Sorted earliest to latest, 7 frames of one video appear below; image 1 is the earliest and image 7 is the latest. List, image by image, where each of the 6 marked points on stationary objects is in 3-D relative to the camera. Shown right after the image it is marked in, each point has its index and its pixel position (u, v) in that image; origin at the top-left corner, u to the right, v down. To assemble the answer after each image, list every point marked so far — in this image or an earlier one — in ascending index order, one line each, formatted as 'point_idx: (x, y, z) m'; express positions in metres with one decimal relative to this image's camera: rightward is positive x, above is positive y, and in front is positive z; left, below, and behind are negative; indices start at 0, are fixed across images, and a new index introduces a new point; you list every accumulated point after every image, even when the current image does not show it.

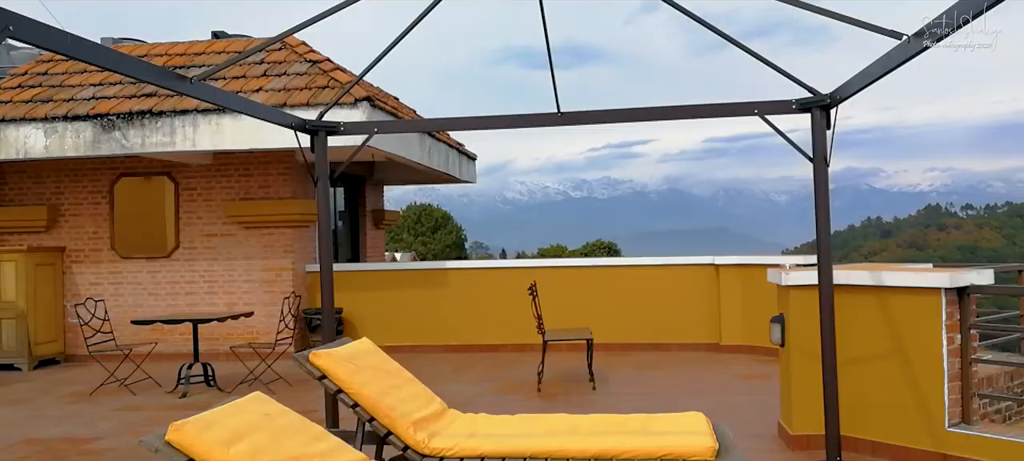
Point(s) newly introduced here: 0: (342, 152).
0: (-2.0, +0.9, +8.7) m
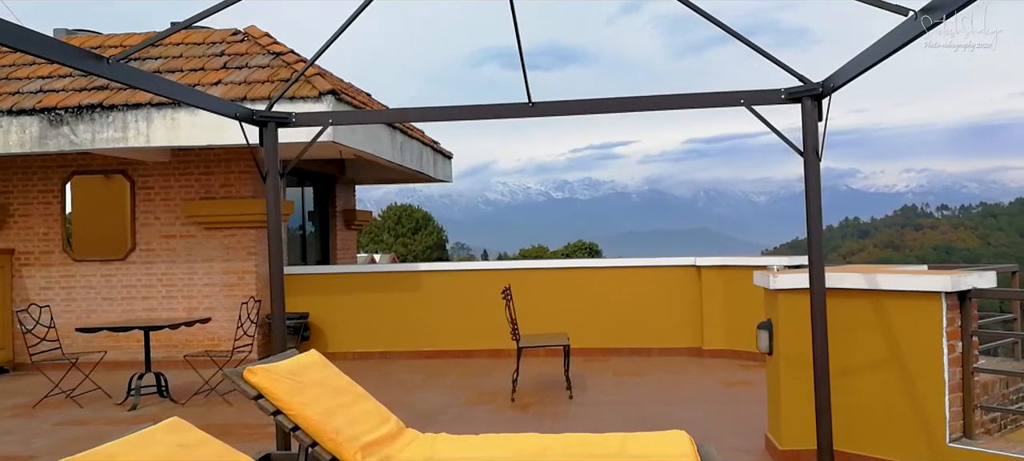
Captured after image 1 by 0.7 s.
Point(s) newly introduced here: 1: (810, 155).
0: (-2.3, +0.9, +8.3) m
1: (+1.7, +0.4, +4.1) m
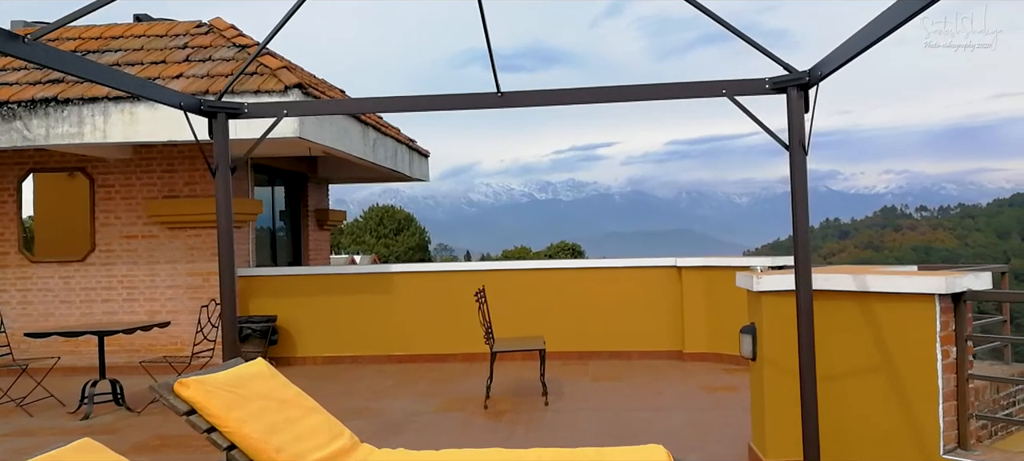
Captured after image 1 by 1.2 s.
0: (-2.6, +0.9, +7.9) m
1: (+1.5, +0.4, +3.9) m
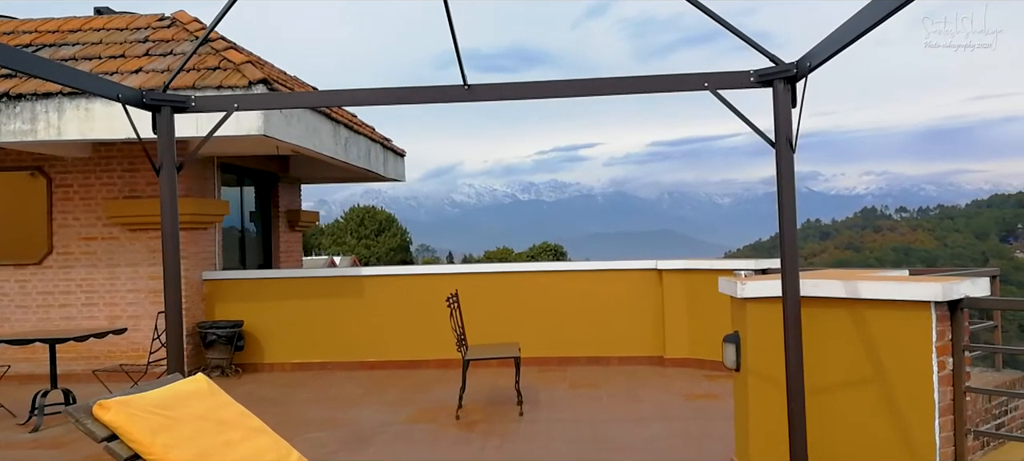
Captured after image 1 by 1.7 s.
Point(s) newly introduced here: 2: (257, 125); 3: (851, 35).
0: (-2.8, +0.9, +7.6) m
1: (+1.3, +0.4, +3.6) m
2: (-2.3, +0.9, +6.5) m
3: (+1.5, +0.8, +3.1) m
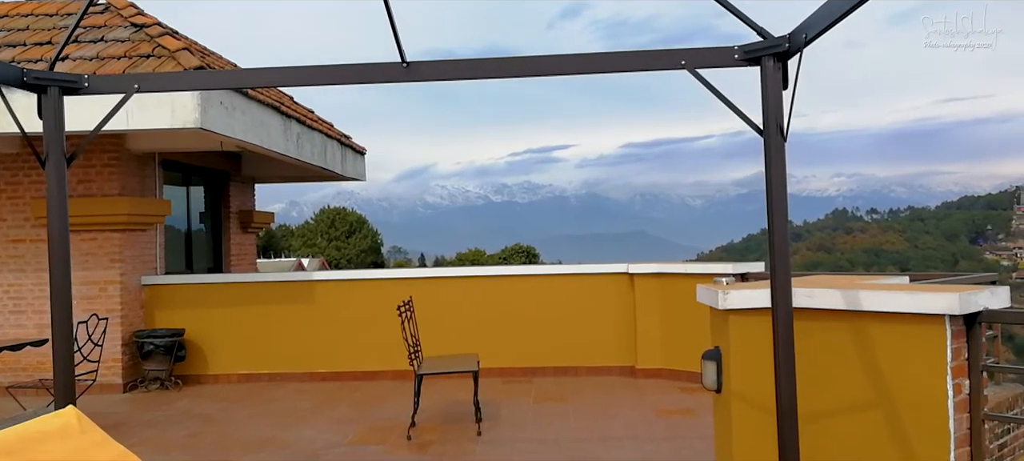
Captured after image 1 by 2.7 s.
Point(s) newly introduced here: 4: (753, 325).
0: (-3.2, +0.9, +7.0) m
1: (+1.1, +0.4, +3.2) m
2: (-2.6, +0.9, +5.9) m
3: (+1.3, +0.8, +2.6) m
4: (+1.1, -0.4, +3.3) m
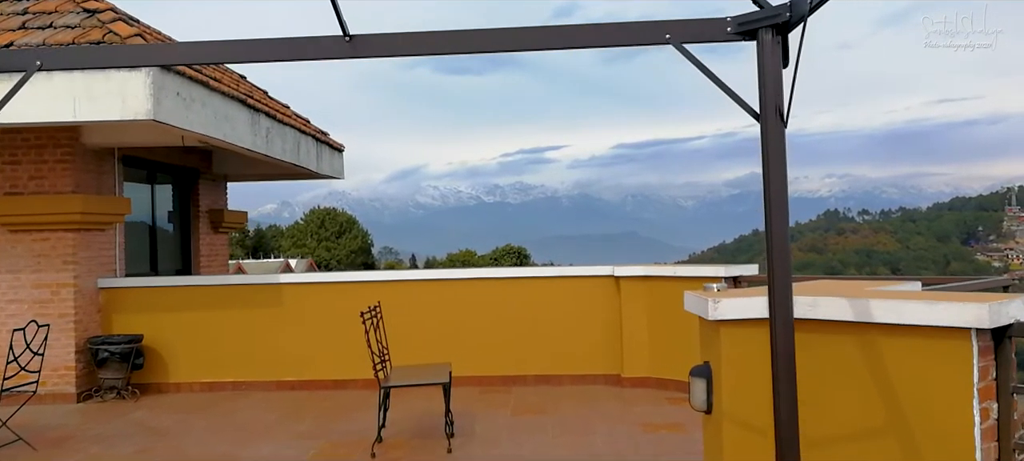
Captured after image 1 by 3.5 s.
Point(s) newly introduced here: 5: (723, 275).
0: (-3.4, +0.9, +6.6) m
1: (+1.0, +0.4, +2.8) m
2: (-2.8, +0.9, +5.5) m
3: (+1.1, +0.8, +2.2) m
4: (+1.0, -0.4, +2.9) m
5: (+1.8, -0.4, +6.2) m
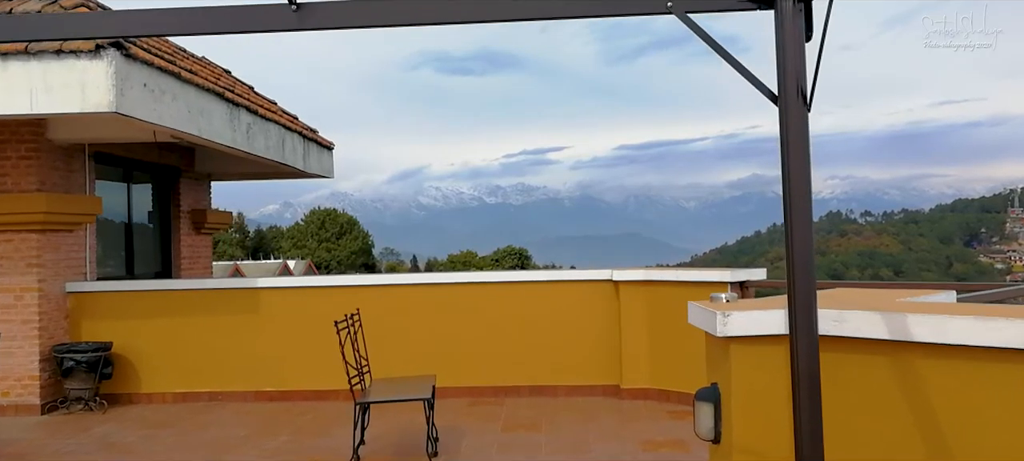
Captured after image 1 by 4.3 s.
0: (-3.5, +0.9, +6.2) m
1: (+0.9, +0.4, +2.4) m
2: (-2.9, +0.9, +5.1) m
3: (+1.0, +0.8, +1.9) m
4: (+0.9, -0.4, +2.5) m
5: (+1.7, -0.4, +5.8) m
